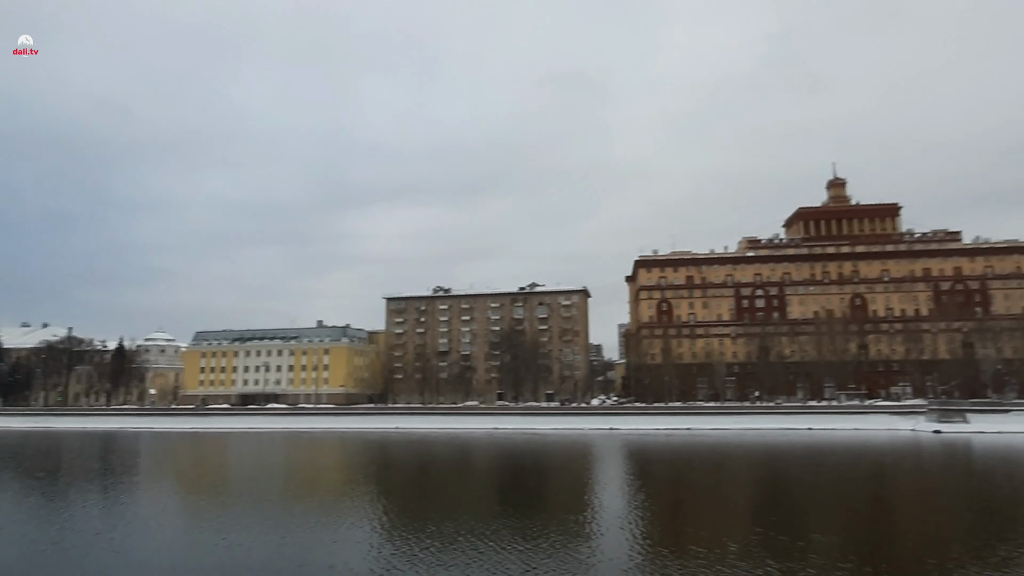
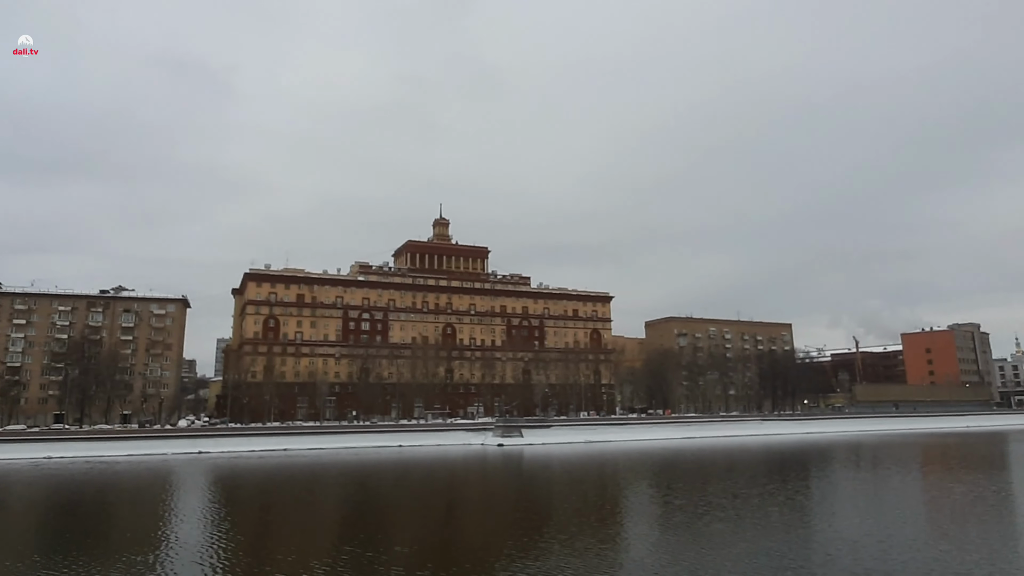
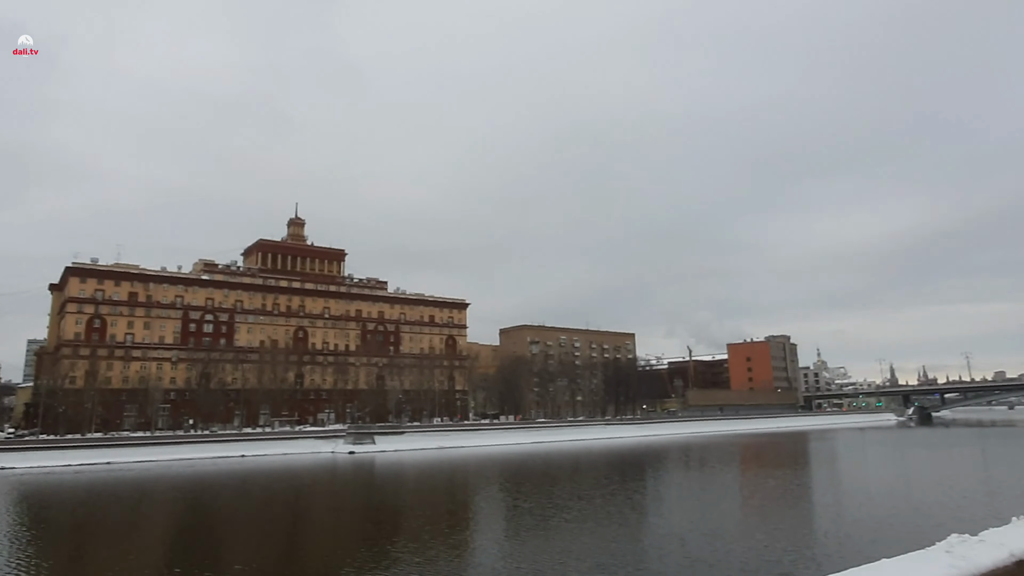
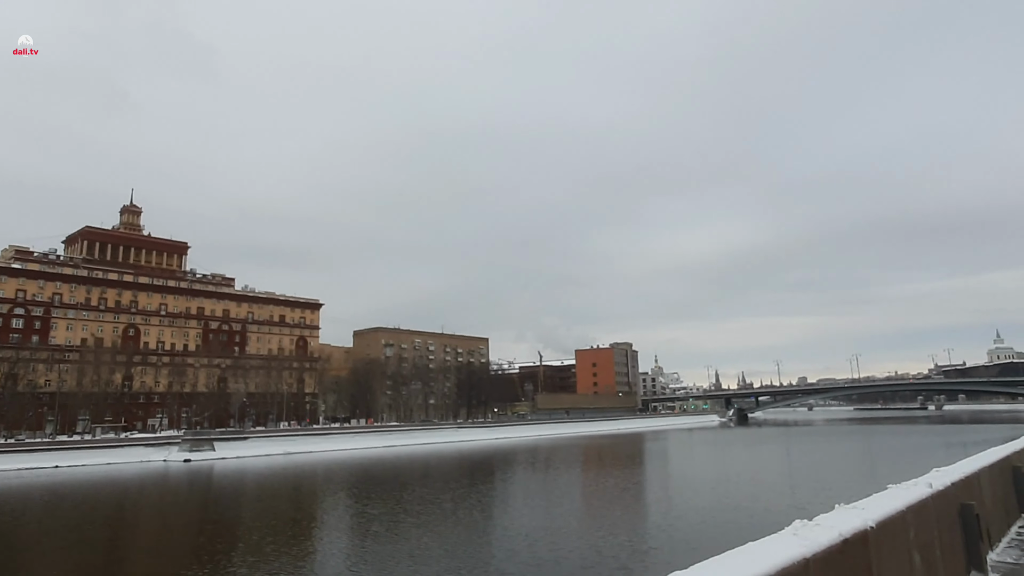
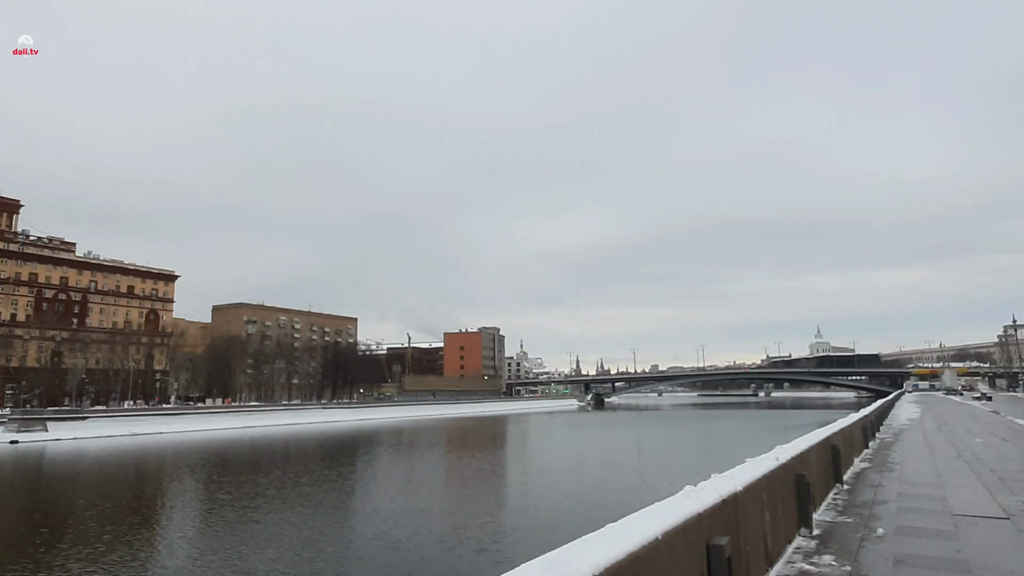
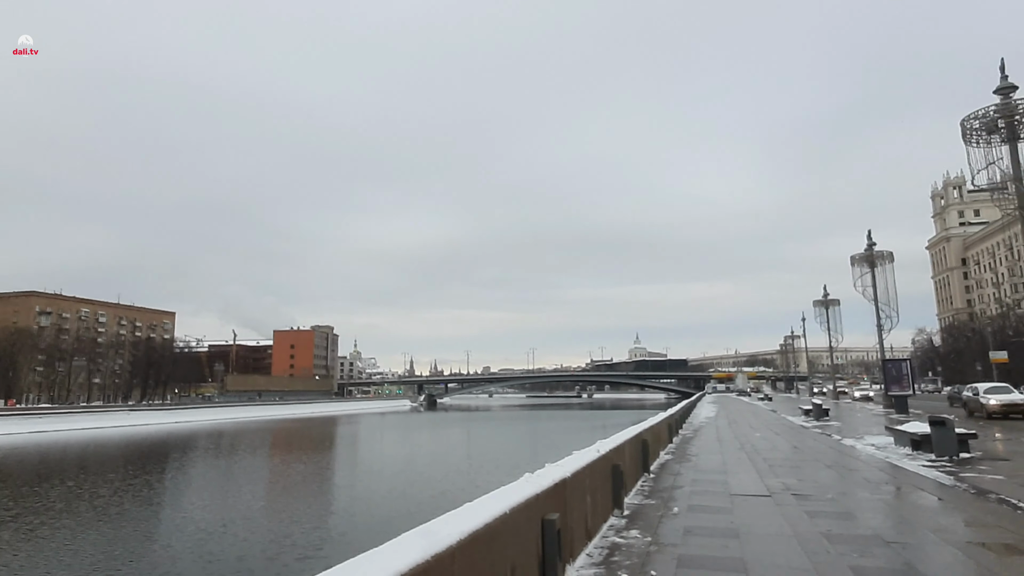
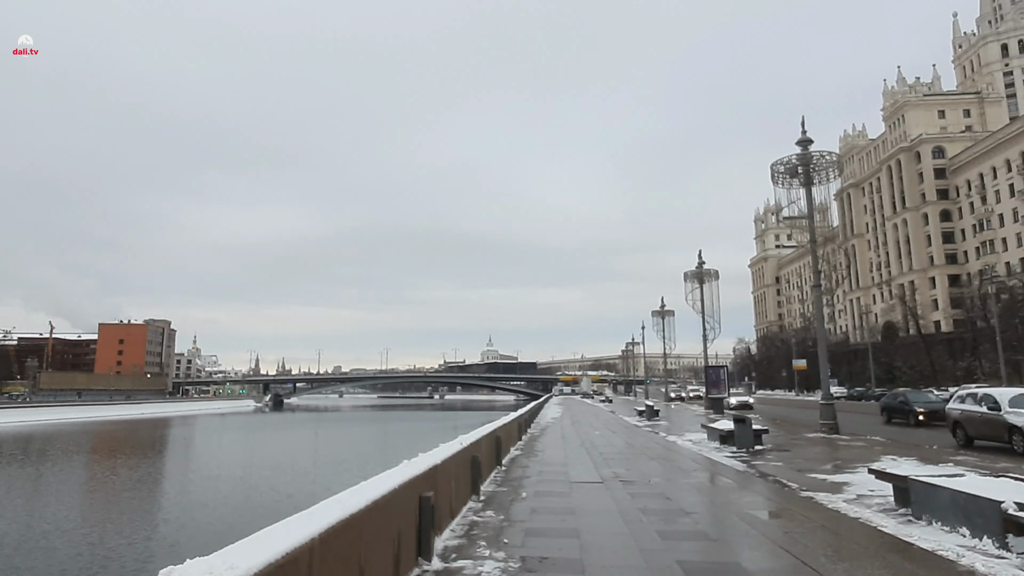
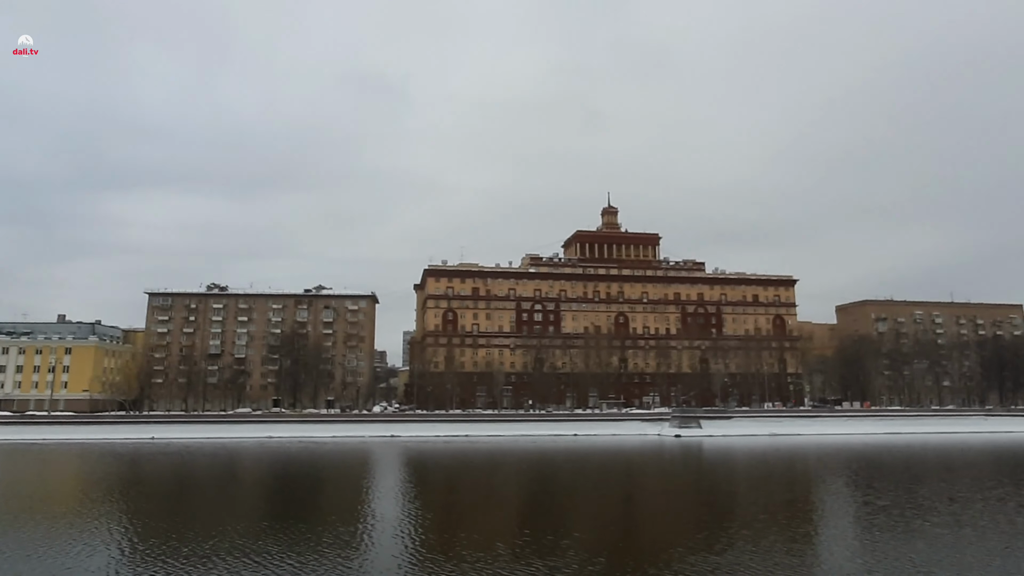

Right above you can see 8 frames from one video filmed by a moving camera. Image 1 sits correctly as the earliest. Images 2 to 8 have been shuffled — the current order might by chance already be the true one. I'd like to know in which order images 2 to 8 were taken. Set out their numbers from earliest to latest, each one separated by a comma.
8, 2, 3, 4, 5, 6, 7
